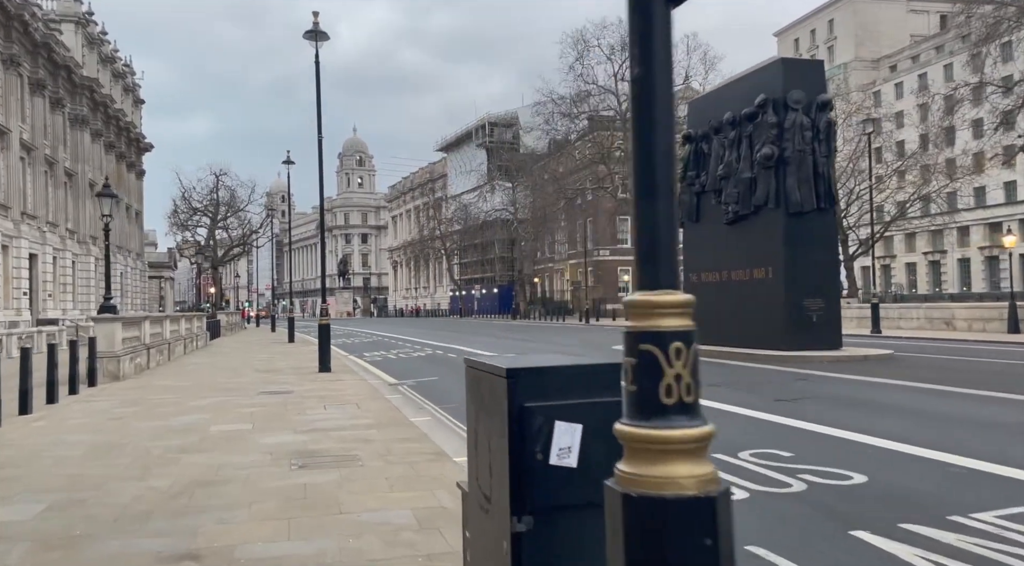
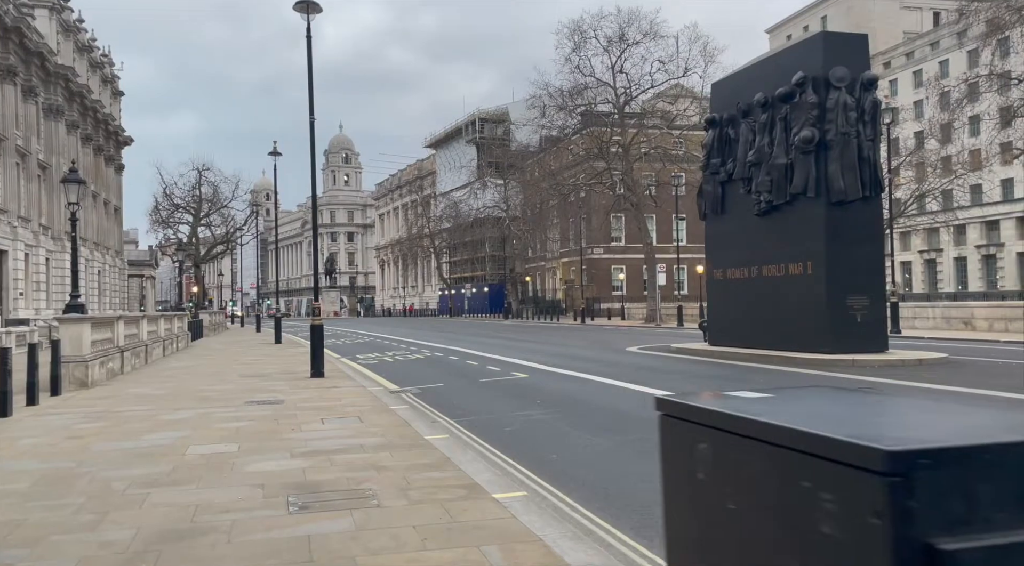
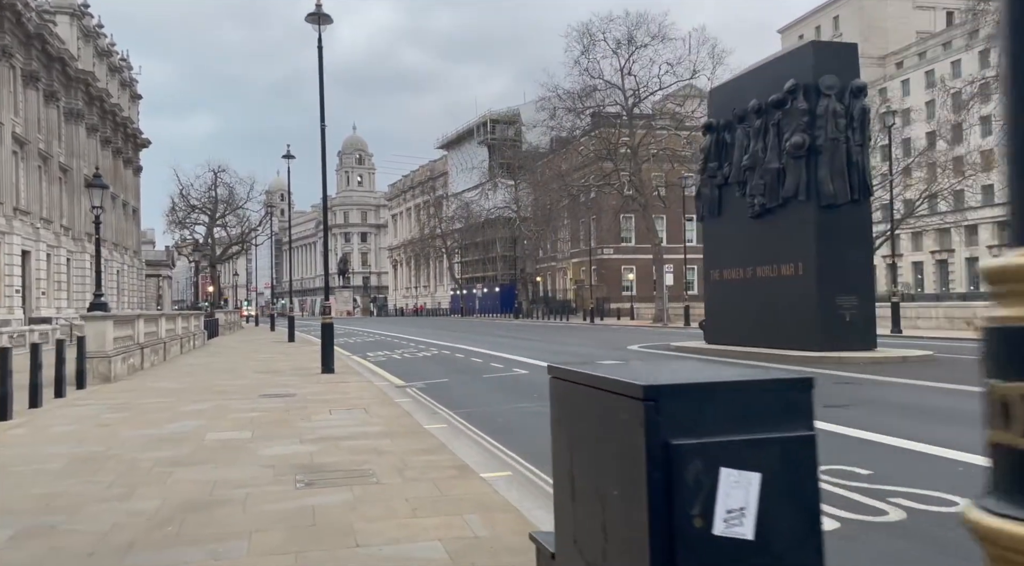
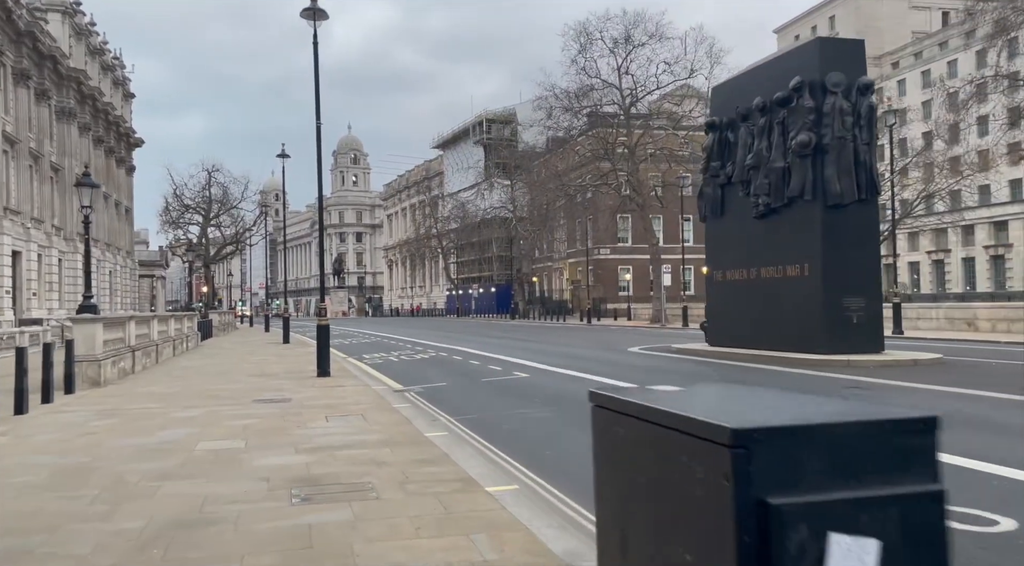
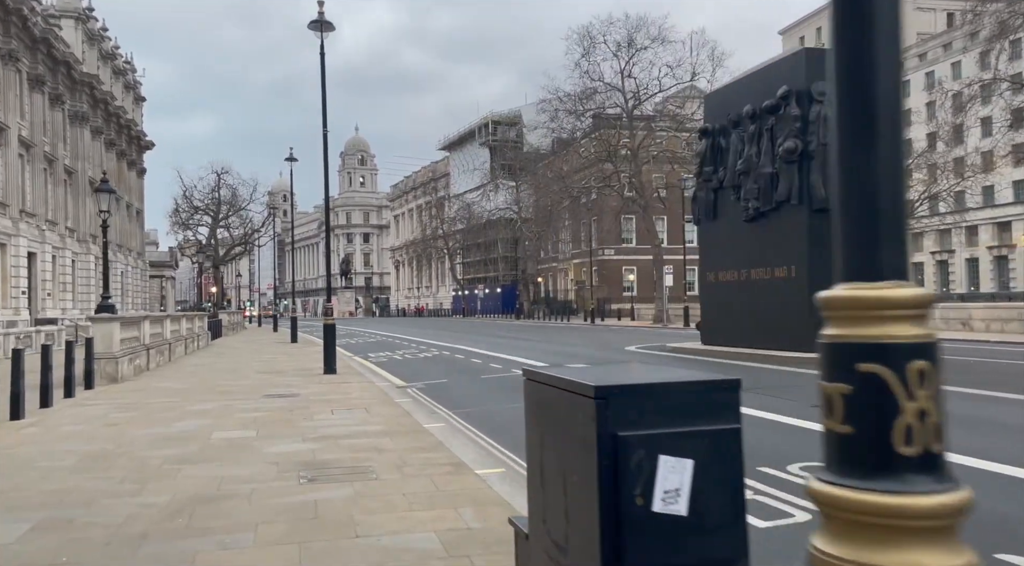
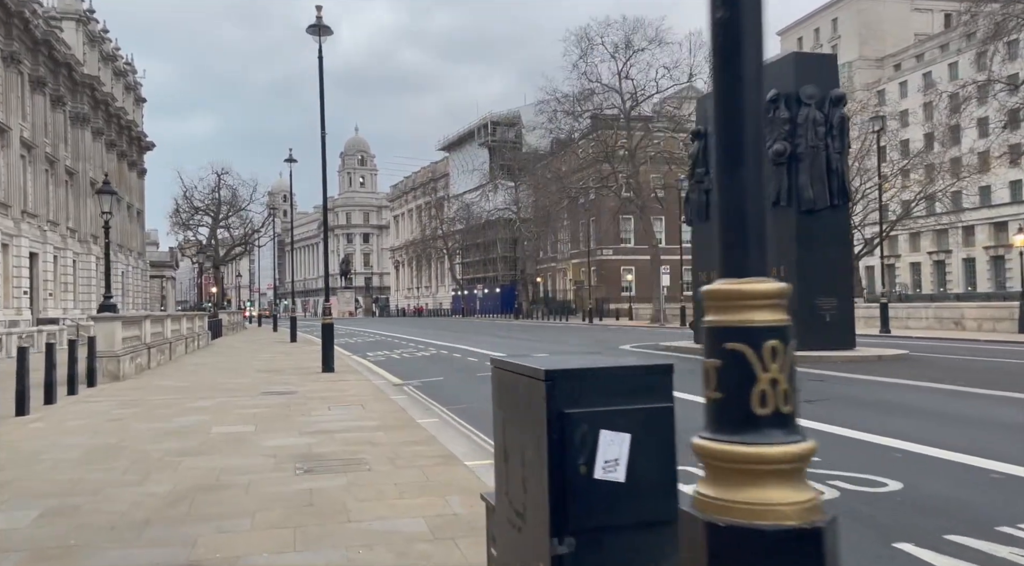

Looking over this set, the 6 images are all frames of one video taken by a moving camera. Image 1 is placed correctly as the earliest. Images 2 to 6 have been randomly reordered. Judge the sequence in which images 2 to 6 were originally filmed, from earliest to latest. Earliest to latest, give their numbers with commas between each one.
6, 5, 3, 4, 2
